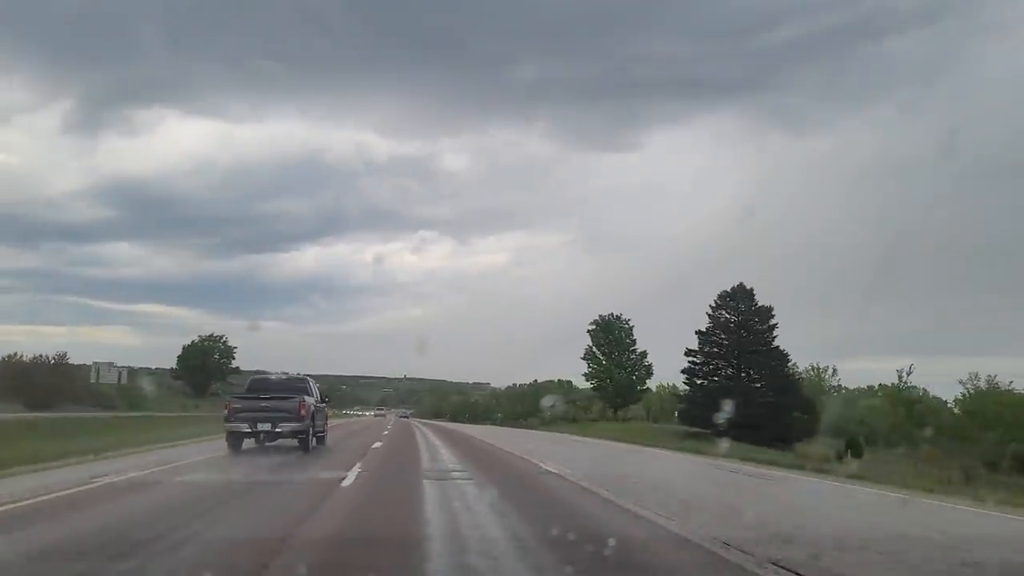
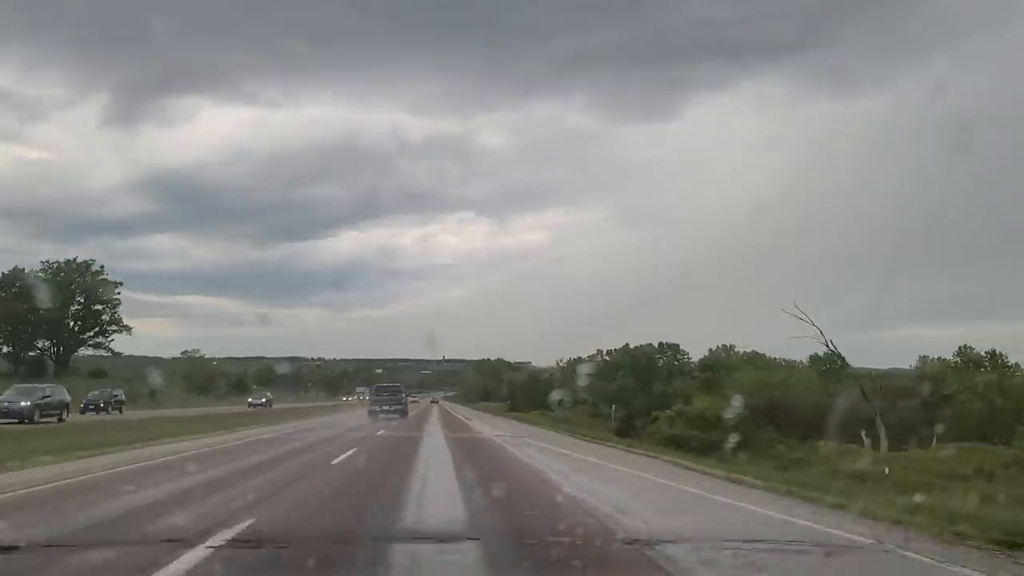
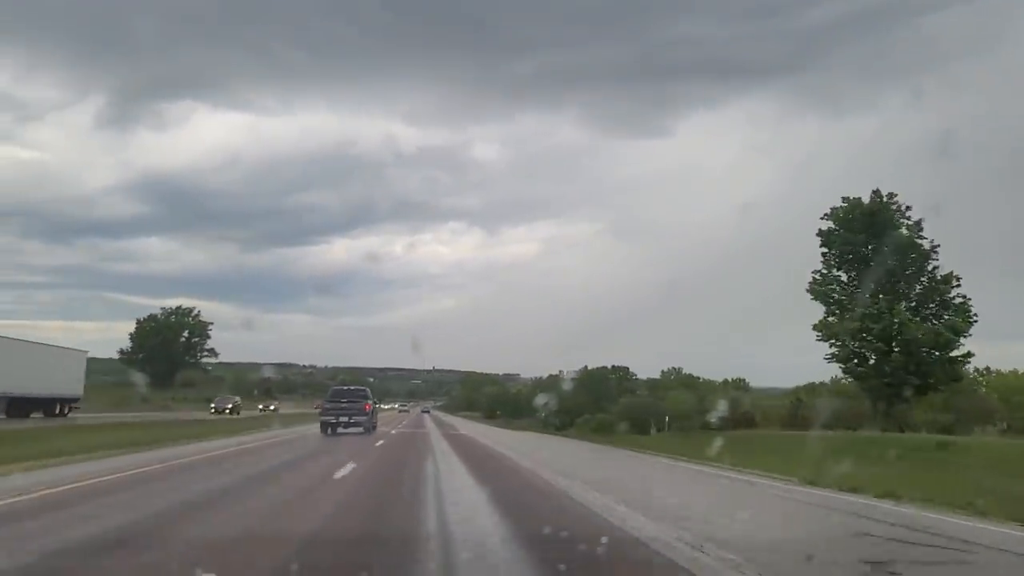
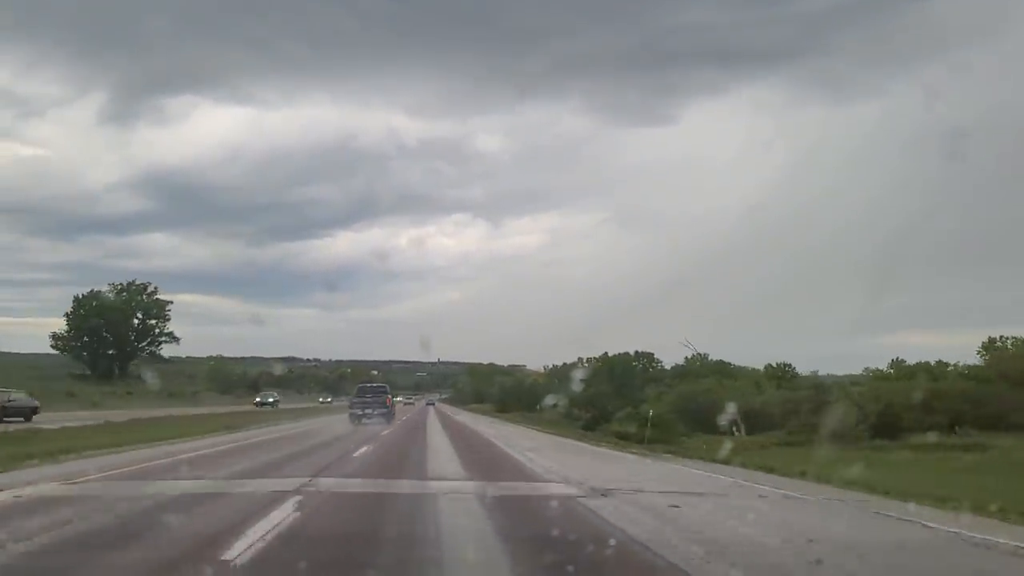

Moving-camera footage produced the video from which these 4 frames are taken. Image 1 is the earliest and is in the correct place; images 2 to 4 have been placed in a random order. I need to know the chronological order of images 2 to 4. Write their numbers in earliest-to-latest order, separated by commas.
3, 4, 2
